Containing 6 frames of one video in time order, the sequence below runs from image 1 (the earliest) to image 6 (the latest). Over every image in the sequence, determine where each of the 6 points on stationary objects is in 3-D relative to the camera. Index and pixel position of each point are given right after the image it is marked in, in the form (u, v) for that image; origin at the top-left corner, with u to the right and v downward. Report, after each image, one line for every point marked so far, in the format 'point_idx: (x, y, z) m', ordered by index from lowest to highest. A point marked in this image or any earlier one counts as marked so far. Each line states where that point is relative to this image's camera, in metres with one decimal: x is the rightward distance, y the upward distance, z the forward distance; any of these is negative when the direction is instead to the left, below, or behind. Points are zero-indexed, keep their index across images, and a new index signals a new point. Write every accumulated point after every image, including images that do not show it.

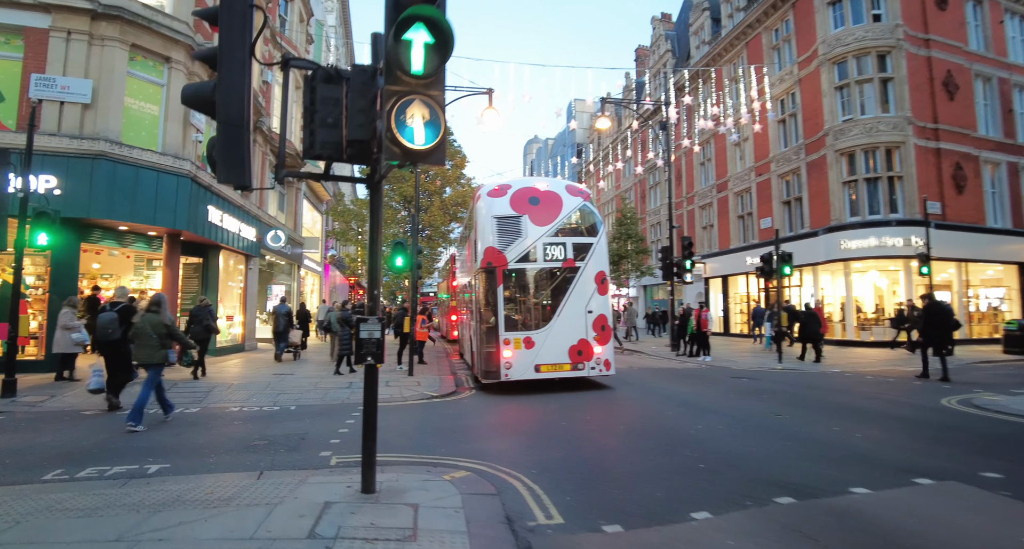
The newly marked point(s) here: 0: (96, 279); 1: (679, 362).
0: (-12.7, -0.1, +15.9) m
1: (+5.2, -2.7, +16.1) m
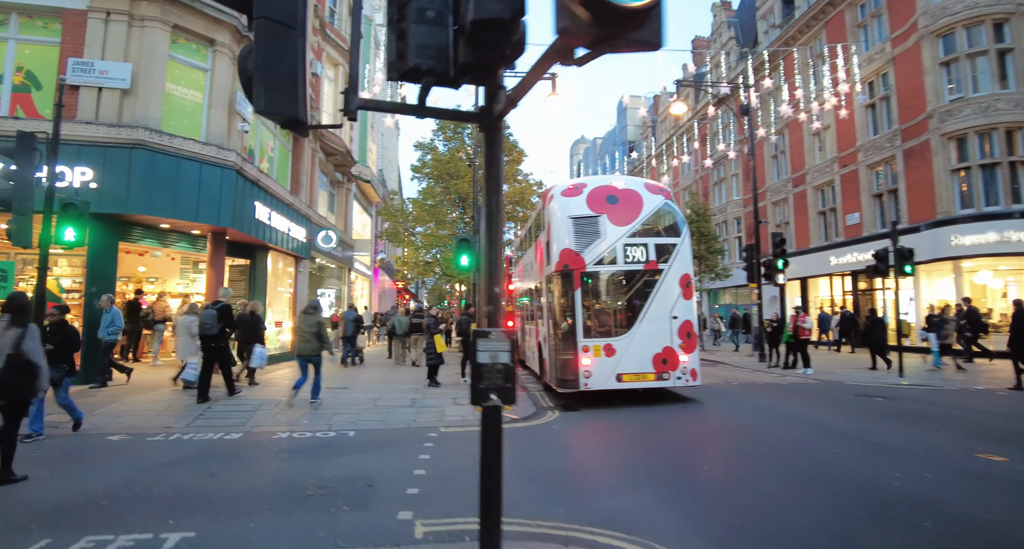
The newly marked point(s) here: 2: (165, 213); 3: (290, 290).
0: (-10.7, -0.2, +15.1) m
1: (+7.1, -2.7, +14.0) m
2: (-6.9, +1.2, +10.4) m
3: (-7.0, -0.5, +16.6) m
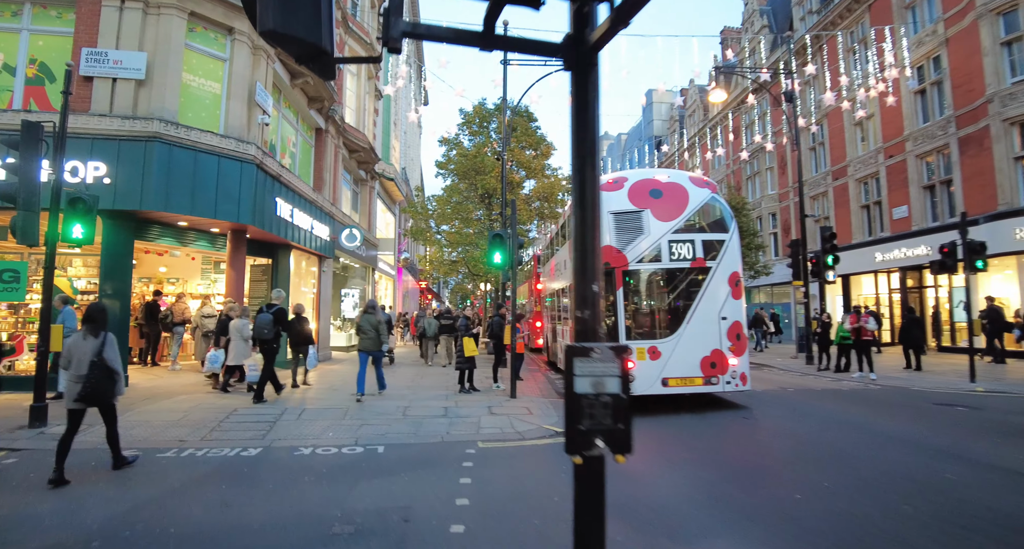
0: (-9.8, -0.3, +14.7) m
1: (+8.0, -2.6, +12.9) m
2: (-6.2, +1.2, +9.9) m
3: (-6.1, -0.5, +16.1) m
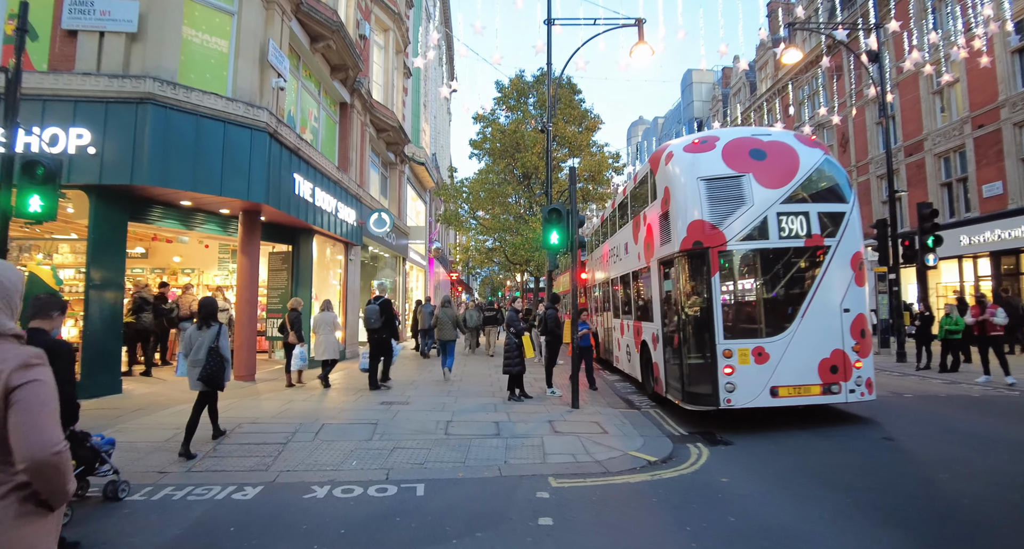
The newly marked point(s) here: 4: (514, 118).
0: (-8.7, 0.0, +13.5) m
1: (+9.0, -2.3, +10.8) m
2: (-5.3, +1.4, +8.4) m
3: (-4.9, -0.2, +14.6) m
4: (0.0, +5.5, +18.2) m
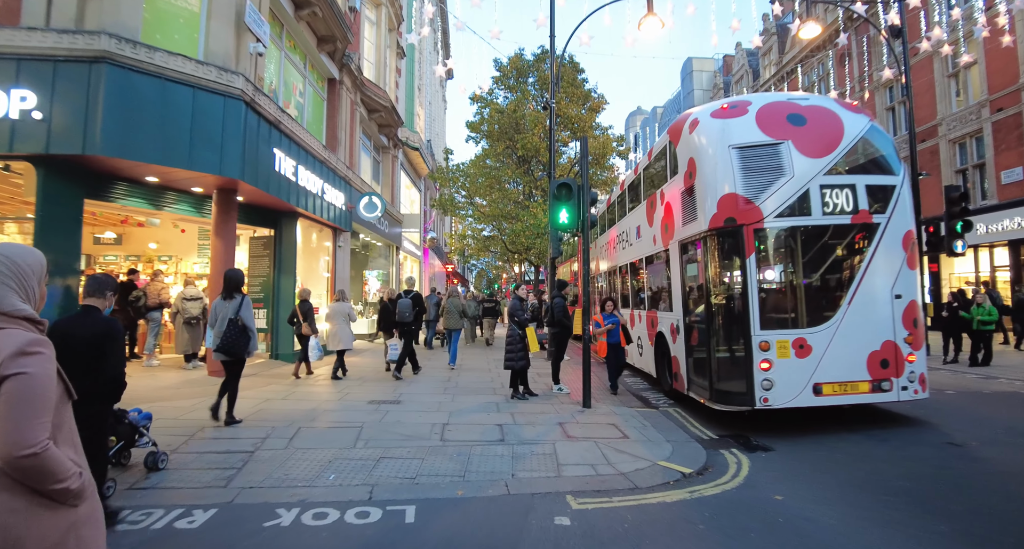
0: (-8.7, +0.3, +12.5) m
1: (+9.1, -2.0, +10.0) m
2: (-5.2, +1.7, +7.5) m
3: (-4.9, +0.1, +13.7) m
4: (0.0, +5.8, +17.2) m
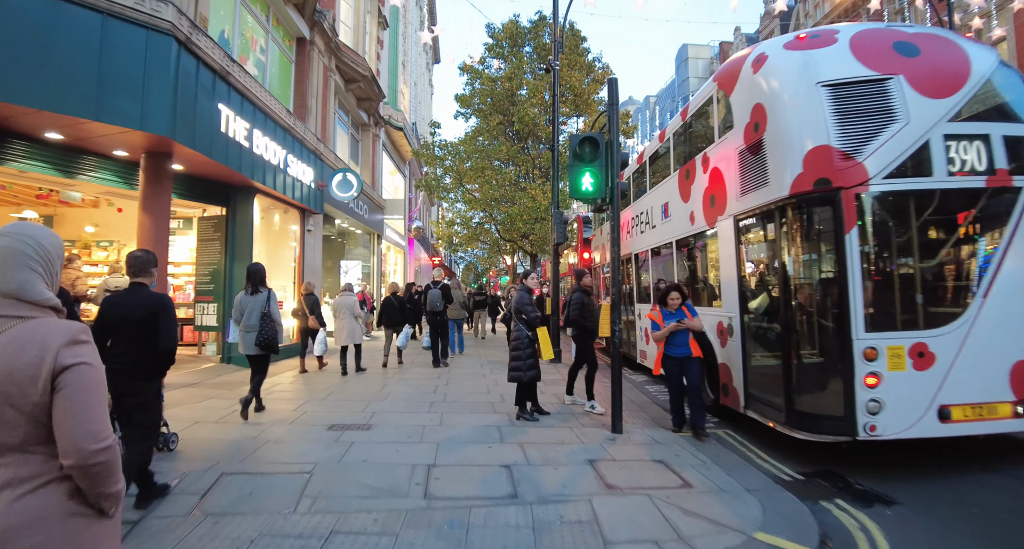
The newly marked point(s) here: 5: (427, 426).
0: (-8.7, +0.6, +10.6) m
1: (+9.1, -1.8, +8.6) m
2: (-5.2, +1.9, +5.6) m
3: (-4.9, +0.4, +11.9) m
4: (-0.2, +6.1, +15.5) m
5: (-0.9, -1.6, +5.5) m
